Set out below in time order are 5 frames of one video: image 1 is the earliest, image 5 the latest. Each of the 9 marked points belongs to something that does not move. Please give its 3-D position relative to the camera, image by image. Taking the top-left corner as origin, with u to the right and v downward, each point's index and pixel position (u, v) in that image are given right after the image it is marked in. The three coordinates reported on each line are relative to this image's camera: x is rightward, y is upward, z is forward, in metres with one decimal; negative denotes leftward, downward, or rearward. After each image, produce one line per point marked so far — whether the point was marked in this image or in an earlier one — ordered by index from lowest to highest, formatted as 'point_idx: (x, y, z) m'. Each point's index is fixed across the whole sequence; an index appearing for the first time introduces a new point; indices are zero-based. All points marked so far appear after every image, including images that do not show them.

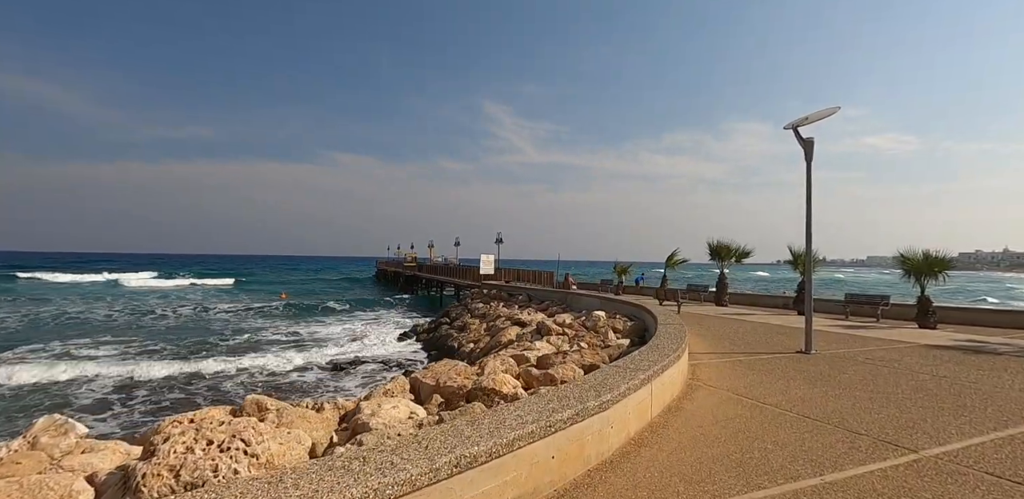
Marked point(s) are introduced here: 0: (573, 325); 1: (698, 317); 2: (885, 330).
0: (+1.8, -2.3, +15.7) m
1: (+5.7, -2.1, +15.9) m
2: (+9.8, -2.1, +13.7) m
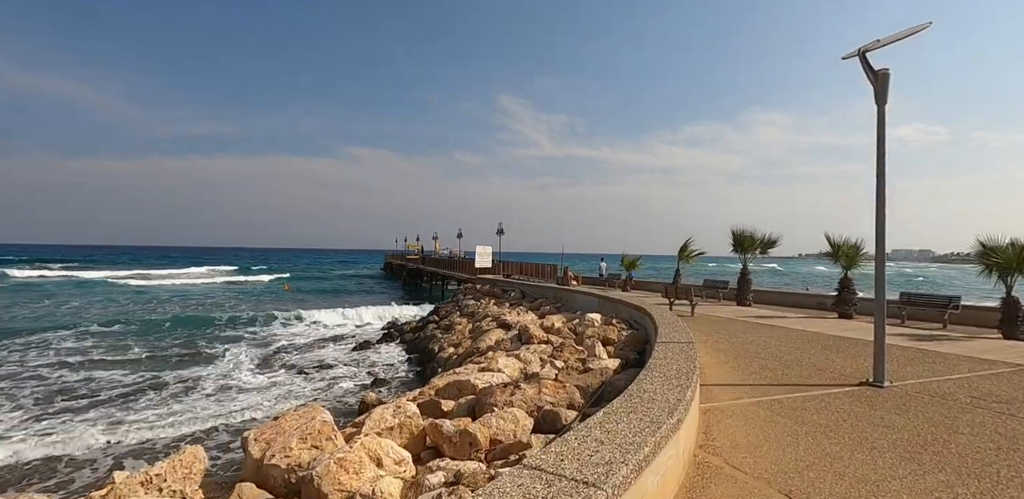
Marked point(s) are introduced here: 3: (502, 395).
0: (+1.2, -2.0, +12.7) m
1: (+5.1, -1.8, +12.8) m
2: (+9.1, -1.9, +10.5) m
3: (-0.1, -1.7, +5.9) m
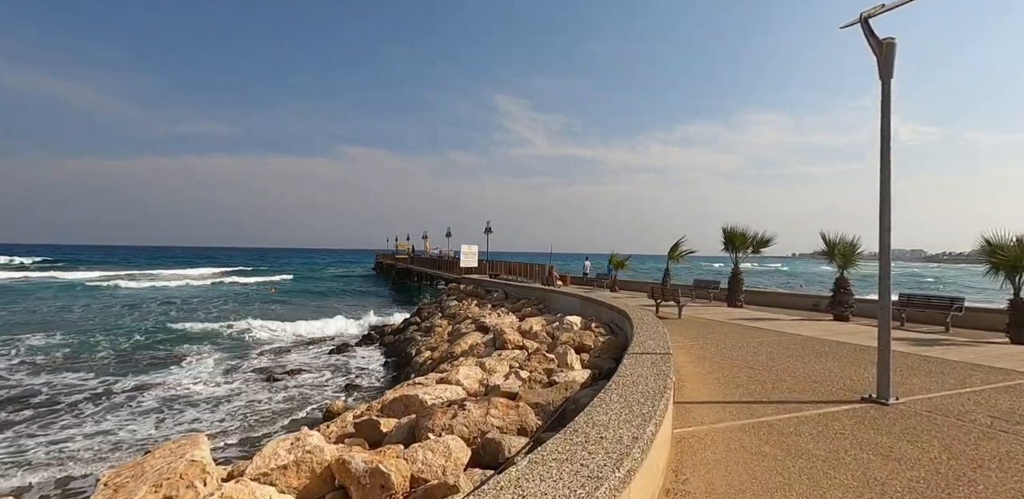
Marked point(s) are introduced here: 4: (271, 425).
0: (+0.6, -2.0, +11.9) m
1: (+4.5, -1.7, +12.0) m
2: (+8.5, -1.8, +9.7) m
3: (-0.7, -1.6, +5.0) m
4: (-4.5, -3.4, +10.0) m
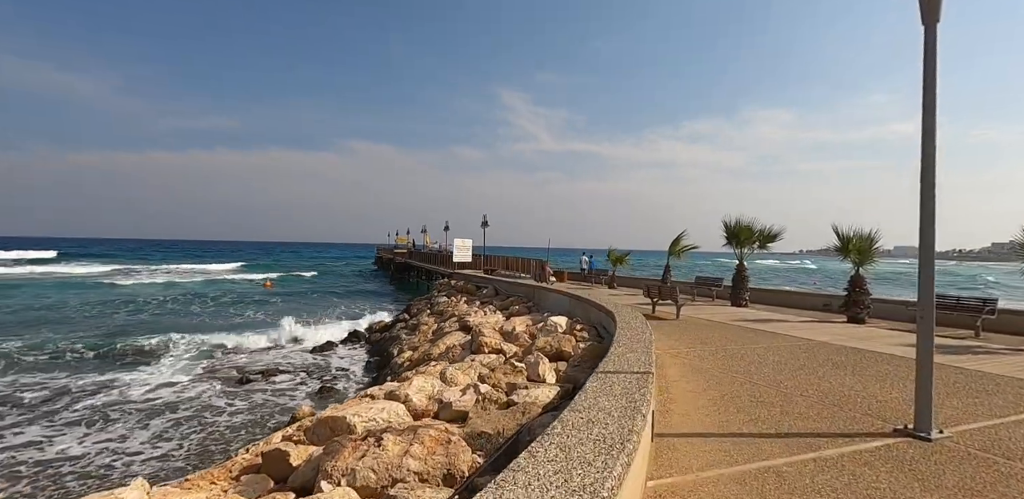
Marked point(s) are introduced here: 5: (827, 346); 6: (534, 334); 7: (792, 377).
0: (+0.1, -1.8, +10.7) m
1: (+4.0, -1.6, +10.8) m
2: (+8.0, -1.7, +8.4) m
3: (-1.2, -1.5, +3.9) m
4: (-5.0, -3.2, +8.9) m
5: (+5.3, -1.6, +8.8) m
6: (+0.5, -1.7, +10.7) m
7: (+3.5, -1.6, +6.5) m
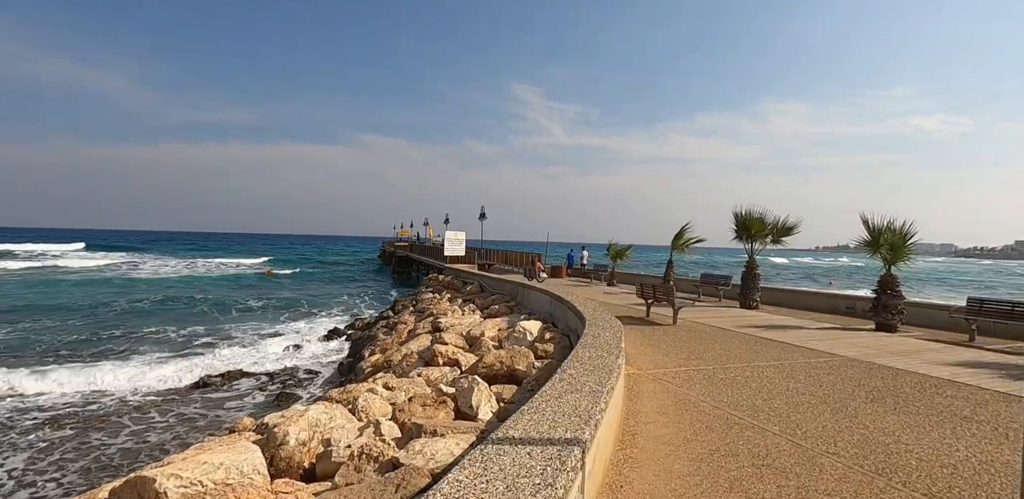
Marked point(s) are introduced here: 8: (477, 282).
0: (-0.5, -1.7, +9.0) m
1: (+3.4, -1.5, +9.0) m
2: (+7.3, -1.7, +6.6) m
3: (-2.0, -1.4, +2.2) m
4: (-5.7, -3.1, +7.3) m
5: (+4.6, -1.5, +7.0) m
6: (-0.2, -1.6, +9.0) m
7: (+2.7, -1.5, +4.7) m
8: (-1.3, -1.2, +19.9) m
